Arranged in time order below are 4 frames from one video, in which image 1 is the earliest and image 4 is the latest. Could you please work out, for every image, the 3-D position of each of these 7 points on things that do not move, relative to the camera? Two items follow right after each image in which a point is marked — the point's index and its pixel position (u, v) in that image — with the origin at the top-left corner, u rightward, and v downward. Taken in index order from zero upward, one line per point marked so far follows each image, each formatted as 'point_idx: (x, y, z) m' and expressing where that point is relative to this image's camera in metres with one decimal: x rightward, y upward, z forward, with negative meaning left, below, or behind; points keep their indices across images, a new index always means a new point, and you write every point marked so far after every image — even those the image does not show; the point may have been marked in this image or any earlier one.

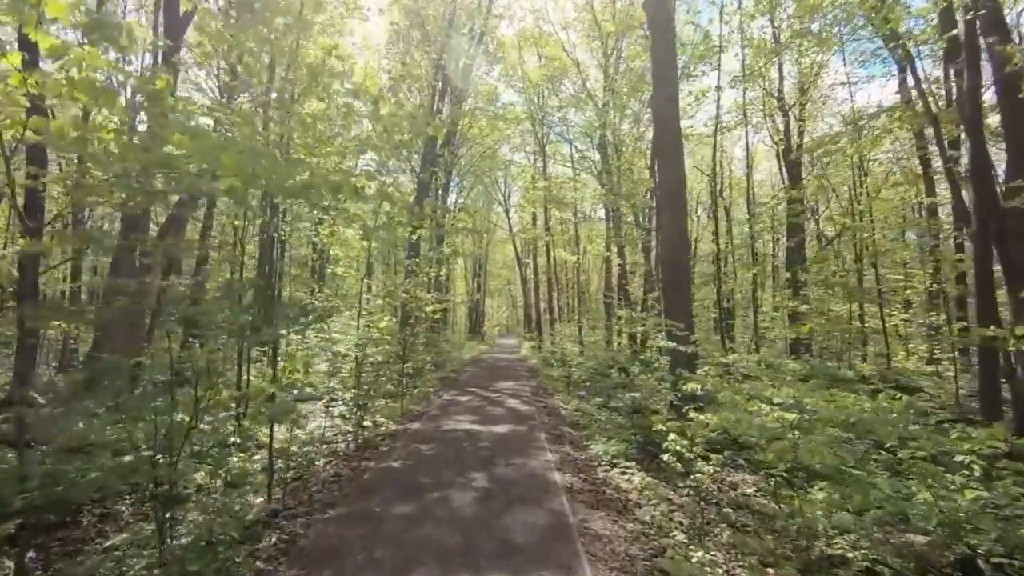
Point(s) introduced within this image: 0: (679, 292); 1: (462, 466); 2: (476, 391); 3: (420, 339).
0: (+2.5, 0.0, +8.3) m
1: (-0.5, -1.9, +5.7) m
2: (-0.8, -2.2, +12.2) m
3: (-2.7, -1.5, +16.4) m
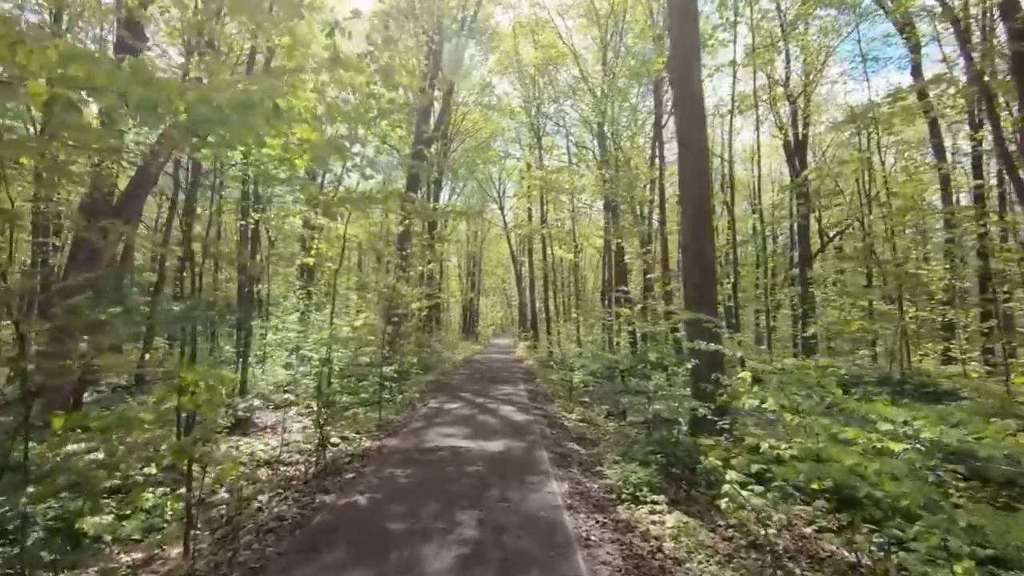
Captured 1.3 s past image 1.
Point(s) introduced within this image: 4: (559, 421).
0: (+2.4, +0.1, +7.2) m
1: (-0.5, -1.7, +4.5) m
2: (-0.9, -2.1, +11.0) m
3: (-2.8, -1.4, +15.2) m
4: (+0.7, -2.0, +8.4) m
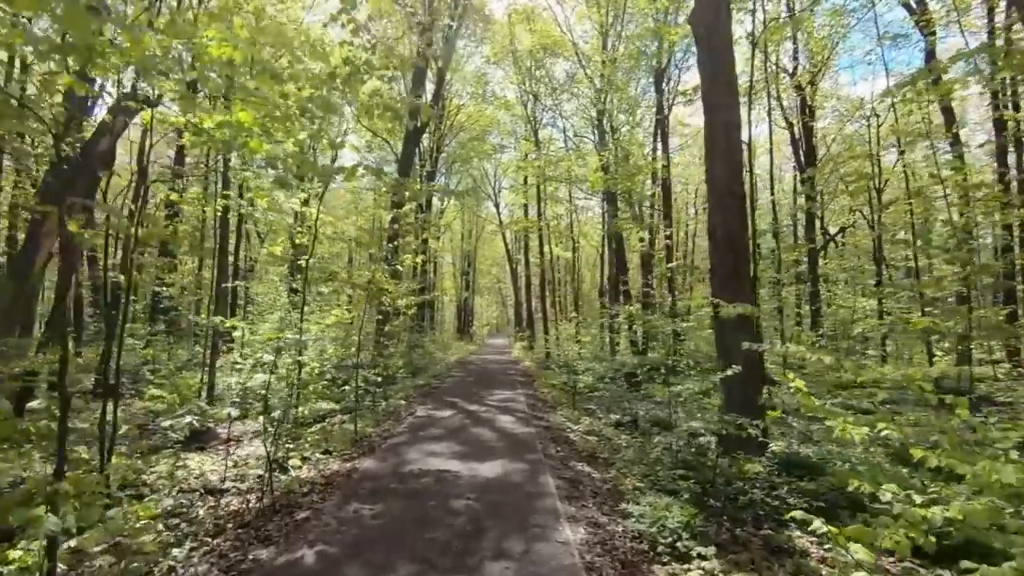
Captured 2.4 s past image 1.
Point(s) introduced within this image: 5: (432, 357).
0: (+2.4, +0.2, +6.1) m
1: (-0.5, -1.7, +3.4) m
2: (-0.9, -2.0, +9.9) m
3: (-2.9, -1.3, +14.0) m
4: (+0.7, -1.9, +7.3) m
5: (-2.8, -2.4, +19.7) m
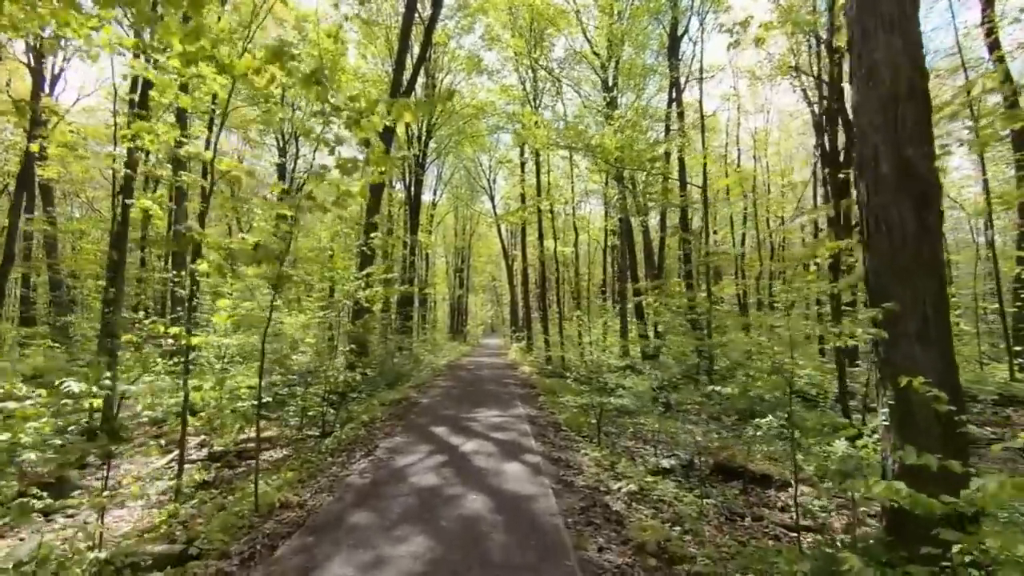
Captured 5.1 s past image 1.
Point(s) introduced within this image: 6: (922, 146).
0: (+2.4, +0.3, +3.4) m
1: (-0.5, -1.5, +0.8) m
2: (-0.9, -1.8, +7.2) m
3: (-3.0, -1.1, +11.4) m
4: (+0.7, -1.7, +4.6) m
5: (-2.9, -2.2, +17.0) m
6: (+2.5, +0.9, +3.5) m
